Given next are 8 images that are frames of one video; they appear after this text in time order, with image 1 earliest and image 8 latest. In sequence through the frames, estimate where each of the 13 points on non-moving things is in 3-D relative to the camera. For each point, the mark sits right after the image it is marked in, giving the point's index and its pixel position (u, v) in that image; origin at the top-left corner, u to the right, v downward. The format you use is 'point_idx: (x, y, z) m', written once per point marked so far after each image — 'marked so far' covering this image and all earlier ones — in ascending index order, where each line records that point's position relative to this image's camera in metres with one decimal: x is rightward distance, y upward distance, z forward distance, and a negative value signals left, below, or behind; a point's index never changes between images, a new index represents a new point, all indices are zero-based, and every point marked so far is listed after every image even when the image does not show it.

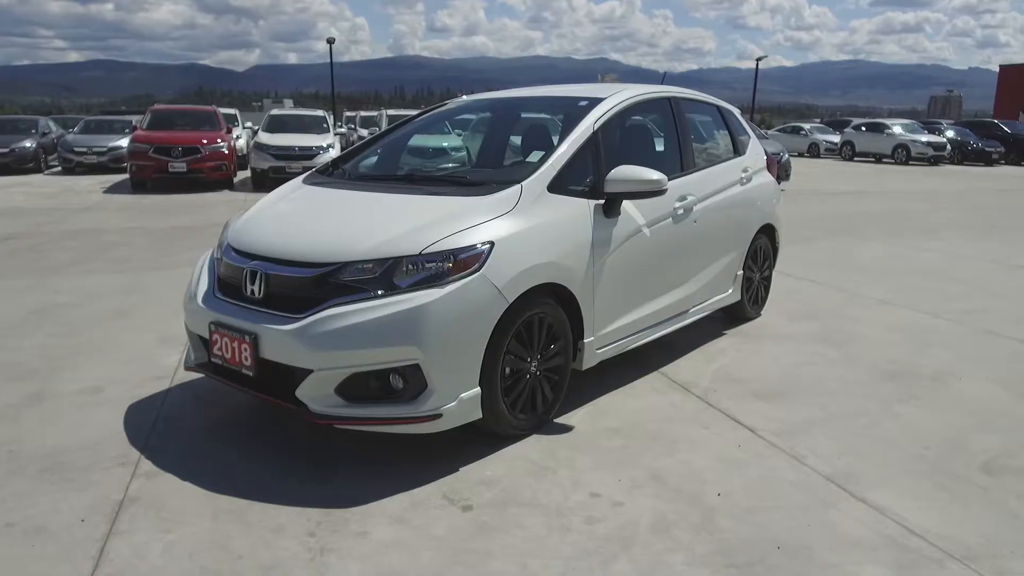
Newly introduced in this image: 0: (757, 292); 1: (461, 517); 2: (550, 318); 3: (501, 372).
0: (+2.1, 0.0, +6.4) m
1: (-0.2, -1.0, +3.1) m
2: (+0.2, -0.2, +3.9) m
3: (-0.1, -0.4, +3.7) m
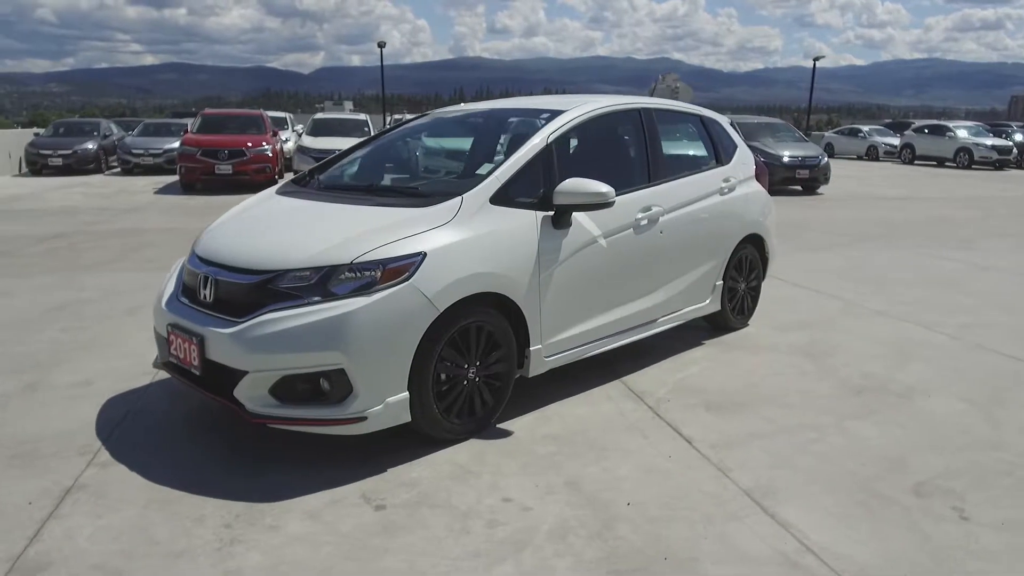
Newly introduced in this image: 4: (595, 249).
0: (+2.0, -0.1, +6.4) m
1: (-0.6, -1.0, +3.2) m
2: (-0.1, -0.2, +4.0) m
3: (-0.4, -0.5, +3.8) m
4: (+0.5, +0.2, +4.6) m
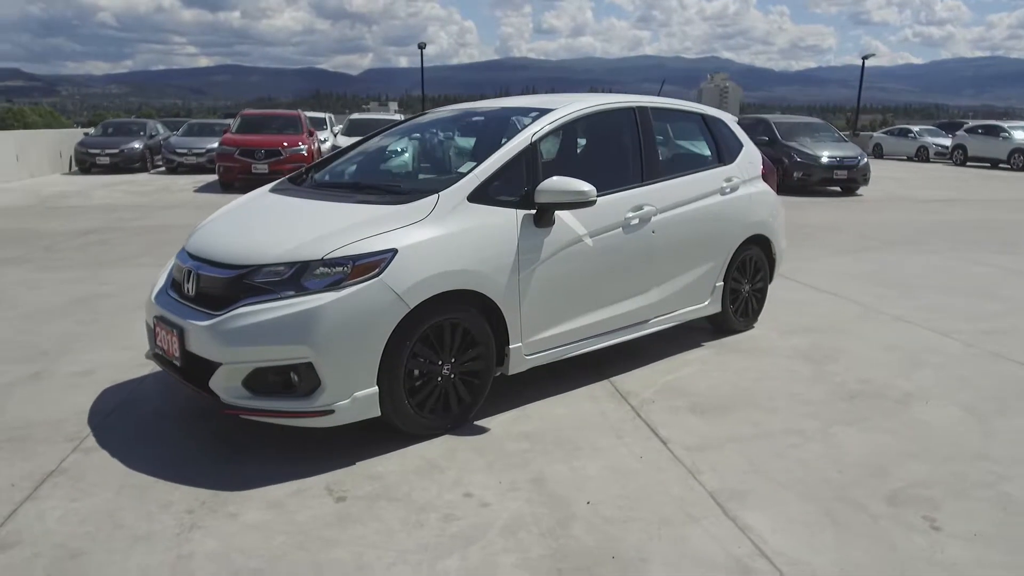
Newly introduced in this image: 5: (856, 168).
0: (+2.0, -0.1, +6.3) m
1: (-0.8, -1.0, +3.3) m
2: (-0.3, -0.2, +4.0) m
3: (-0.6, -0.4, +3.8) m
4: (+0.4, +0.3, +4.6) m
5: (+9.2, +3.2, +19.9) m
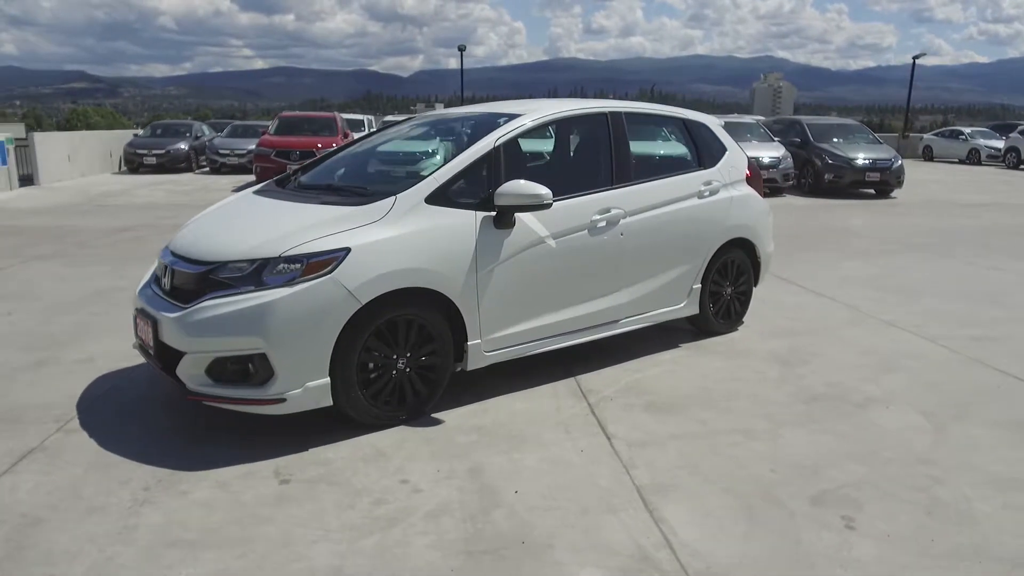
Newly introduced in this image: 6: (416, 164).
0: (+1.9, -0.2, +6.3) m
1: (-1.1, -1.0, +3.5) m
2: (-0.5, -0.2, +4.2) m
3: (-0.8, -0.4, +4.1) m
4: (+0.2, +0.3, +4.8) m
5: (+9.9, +3.1, +19.5) m
6: (-0.7, +0.8, +4.9) m
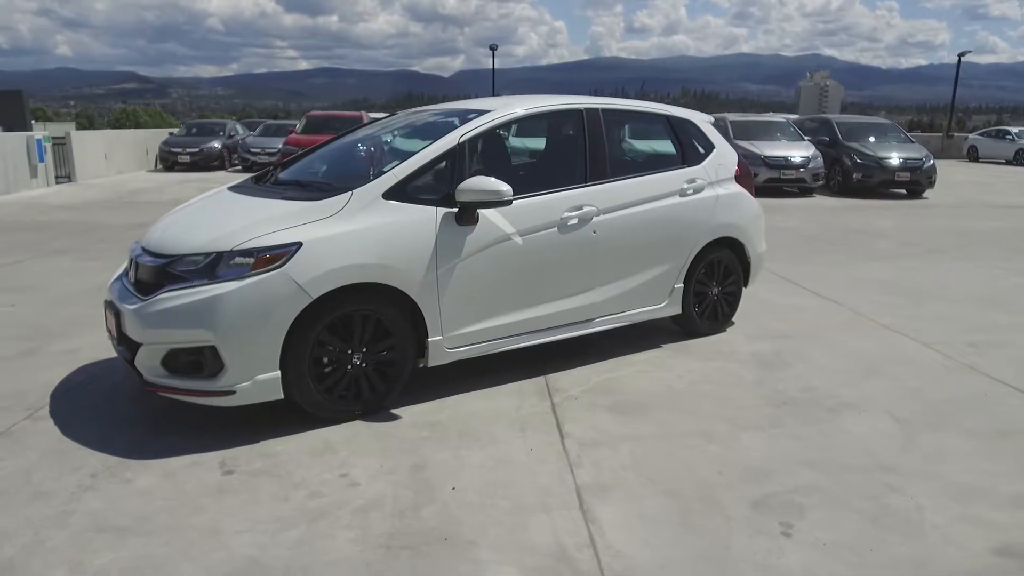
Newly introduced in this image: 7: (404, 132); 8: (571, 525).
0: (+1.7, -0.2, +6.2) m
1: (-1.4, -0.9, +3.6) m
2: (-0.8, -0.2, +4.3) m
3: (-1.1, -0.4, +4.1) m
4: (0.0, +0.3, +4.7) m
5: (+10.5, +3.0, +18.9) m
6: (-0.9, +0.9, +4.9) m
7: (-0.8, +1.1, +5.3) m
8: (+0.3, -1.0, +3.2) m
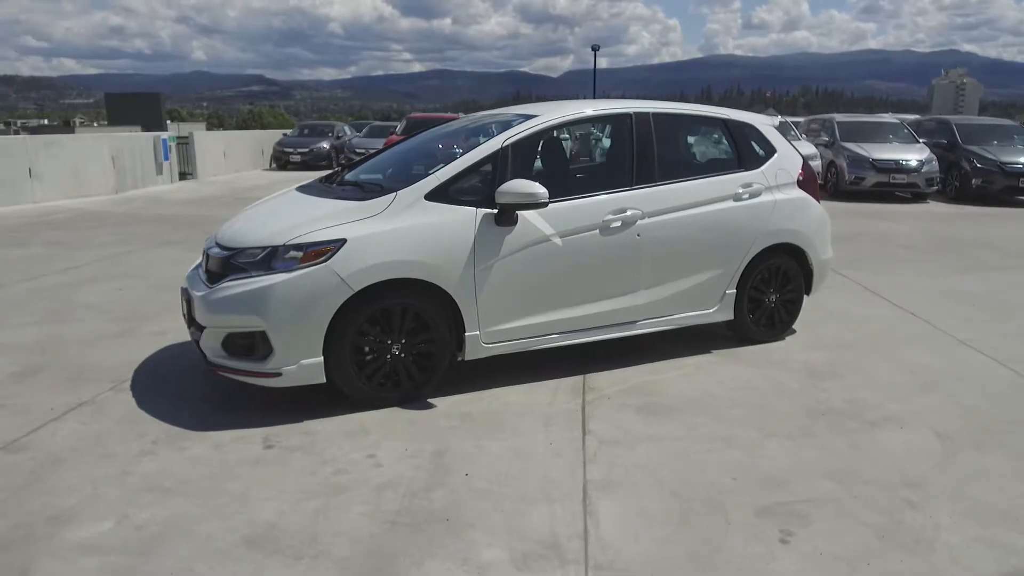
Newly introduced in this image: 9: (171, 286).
0: (+2.2, -0.2, +6.1) m
1: (-1.4, -0.9, +3.9) m
2: (-0.6, -0.1, +4.5) m
3: (-0.9, -0.4, +4.4) m
4: (+0.2, +0.3, +4.9) m
5: (+12.7, +2.6, +17.5) m
6: (-0.6, +0.9, +5.2) m
7: (-0.4, +1.2, +5.5) m
8: (+0.3, -1.0, +3.3) m
9: (-3.7, 0.0, +7.9) m
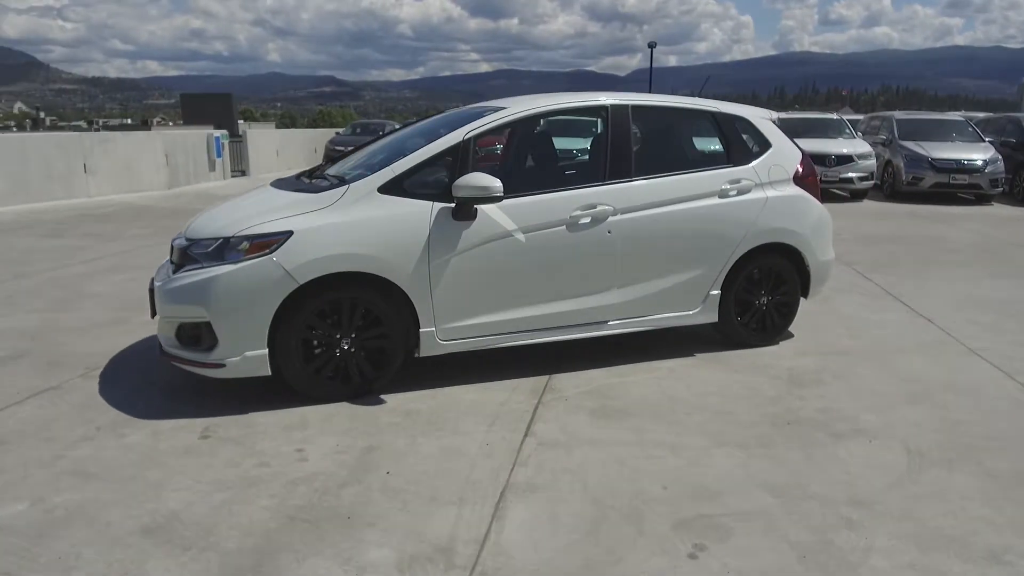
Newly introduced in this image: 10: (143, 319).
0: (+2.0, -0.2, +5.8) m
1: (-1.7, -0.8, +3.9) m
2: (-0.9, -0.1, +4.5) m
3: (-1.3, -0.3, +4.4) m
4: (0.0, +0.3, +4.8) m
5: (+13.5, +2.4, +16.2) m
6: (-0.8, +0.9, +5.1) m
7: (-0.6, +1.2, +5.4) m
8: (-0.2, -1.0, +3.2) m
9: (-3.7, +0.1, +8.1) m
10: (-3.2, -0.3, +6.4) m
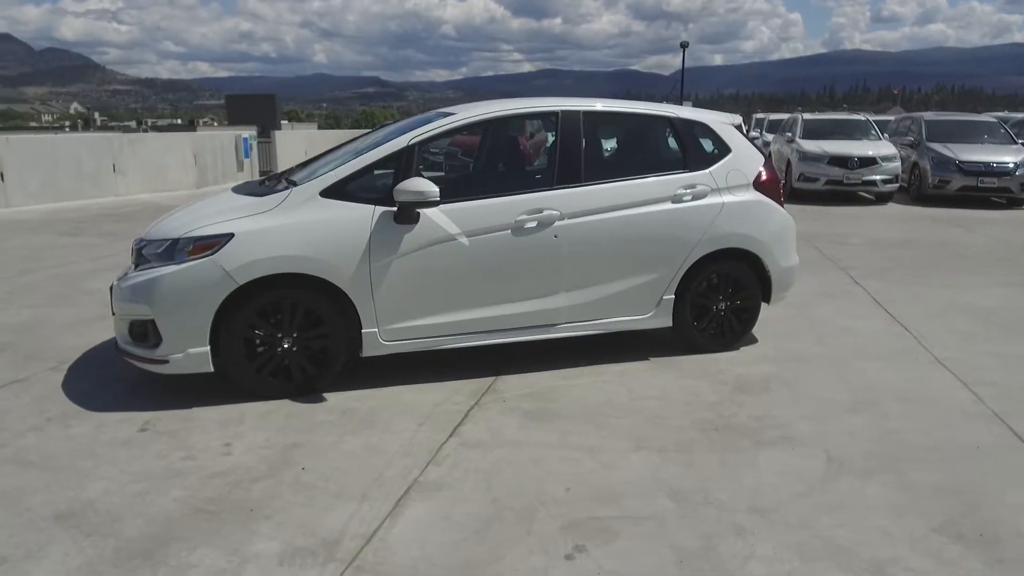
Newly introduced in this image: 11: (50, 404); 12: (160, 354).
0: (+1.7, -0.3, +5.8) m
1: (-2.1, -0.8, +4.1) m
2: (-1.3, -0.1, +4.6) m
3: (-1.7, -0.3, +4.5) m
4: (-0.4, +0.3, +4.9) m
5: (+13.8, +2.2, +15.6) m
6: (-1.1, +0.9, +5.3) m
7: (-0.9, +1.2, +5.6) m
8: (-0.6, -1.0, +3.3) m
9: (-3.9, +0.1, +8.4) m
10: (-3.5, -0.3, +6.6) m
11: (-2.9, -0.7, +4.6) m
12: (-2.1, -0.4, +4.5) m
